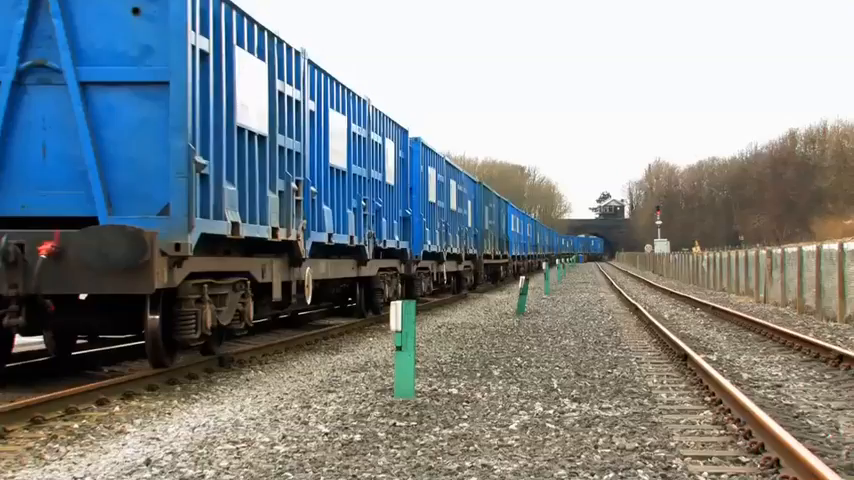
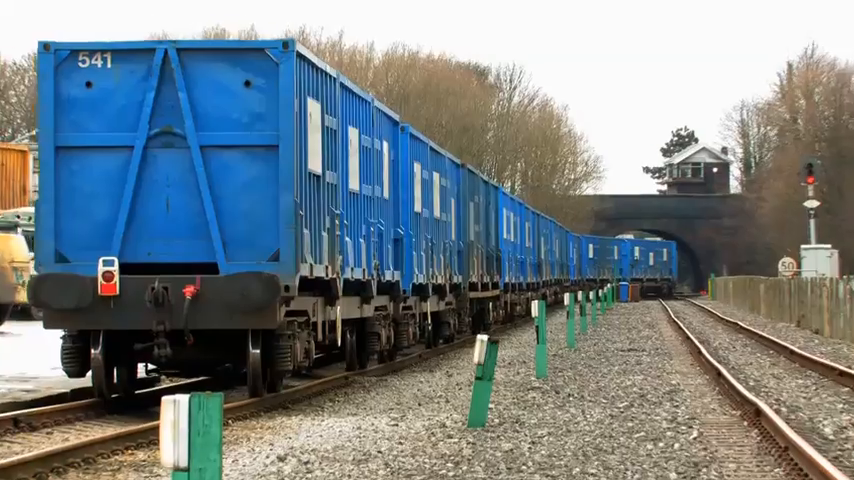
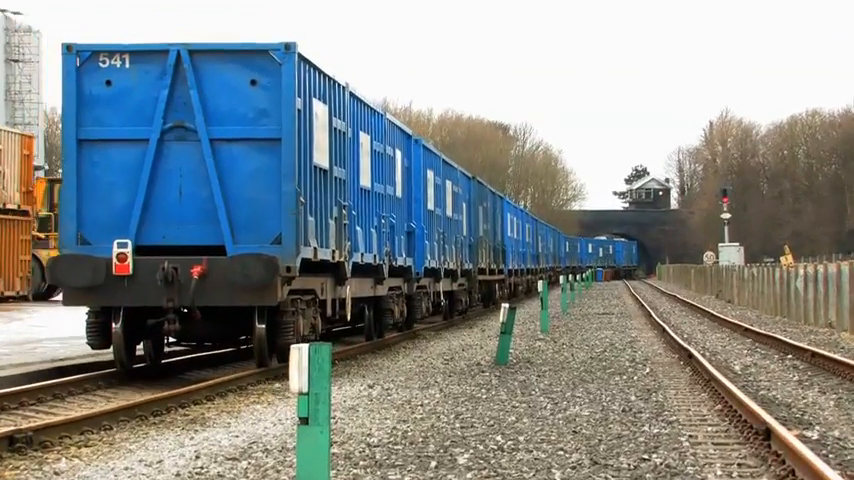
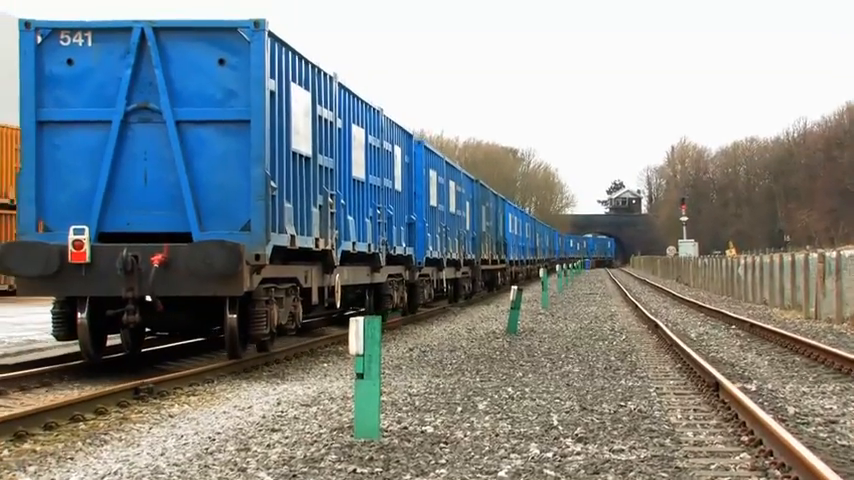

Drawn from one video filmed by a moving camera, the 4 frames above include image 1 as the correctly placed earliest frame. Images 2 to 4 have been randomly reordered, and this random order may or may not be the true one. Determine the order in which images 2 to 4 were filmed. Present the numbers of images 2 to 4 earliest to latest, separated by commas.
4, 3, 2
